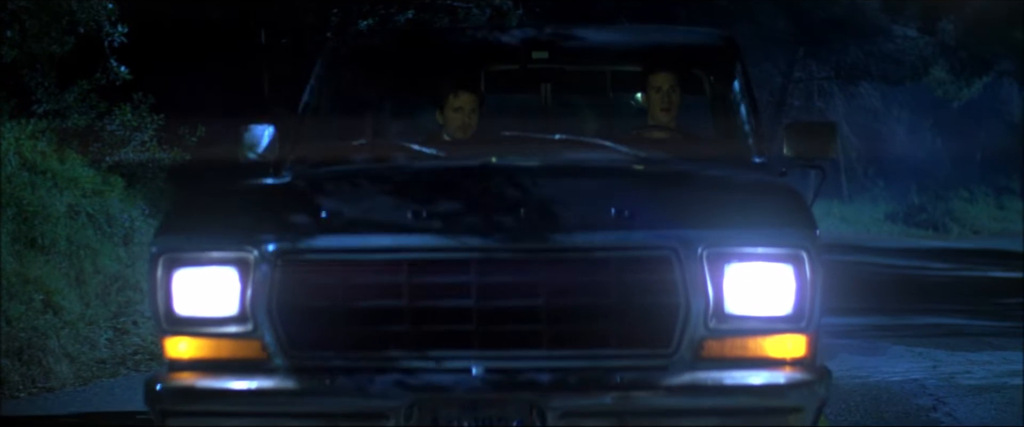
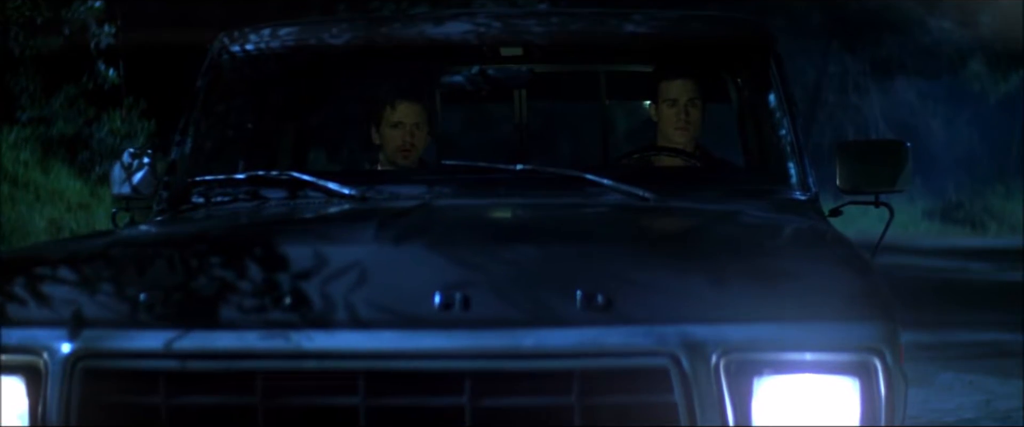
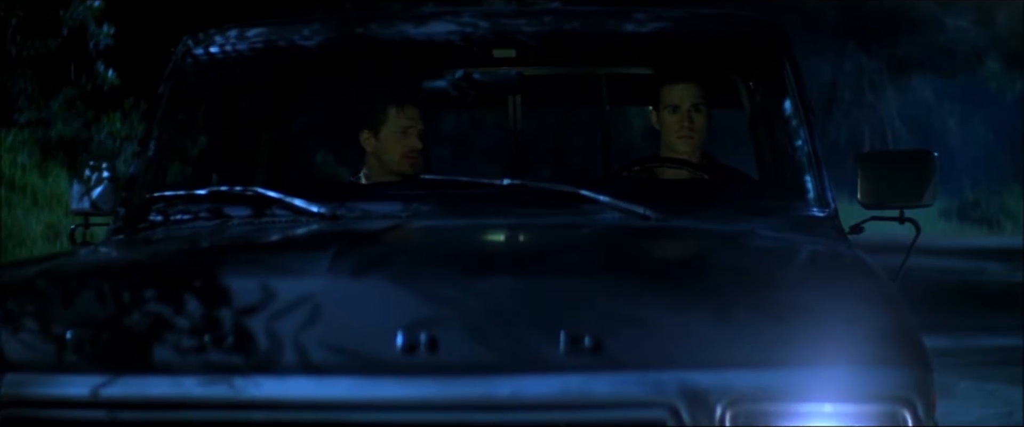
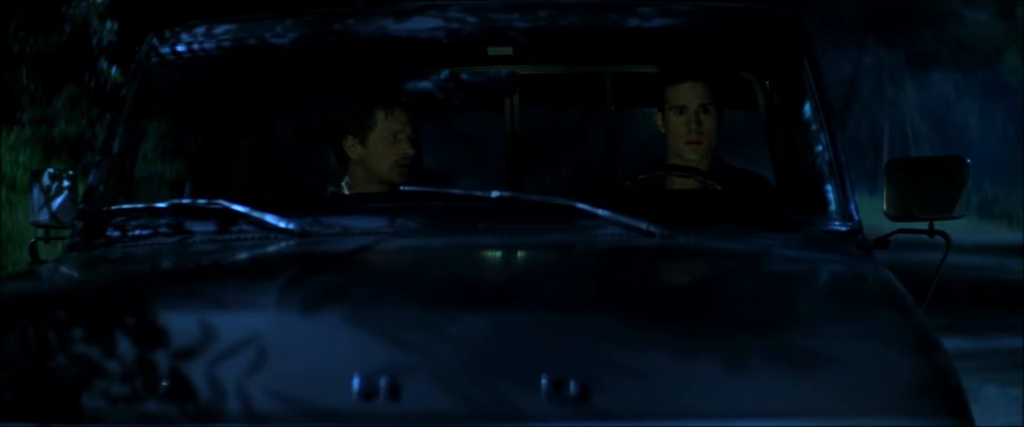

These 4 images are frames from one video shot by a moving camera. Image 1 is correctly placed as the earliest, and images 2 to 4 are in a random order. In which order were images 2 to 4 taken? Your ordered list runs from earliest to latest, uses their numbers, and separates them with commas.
2, 3, 4
